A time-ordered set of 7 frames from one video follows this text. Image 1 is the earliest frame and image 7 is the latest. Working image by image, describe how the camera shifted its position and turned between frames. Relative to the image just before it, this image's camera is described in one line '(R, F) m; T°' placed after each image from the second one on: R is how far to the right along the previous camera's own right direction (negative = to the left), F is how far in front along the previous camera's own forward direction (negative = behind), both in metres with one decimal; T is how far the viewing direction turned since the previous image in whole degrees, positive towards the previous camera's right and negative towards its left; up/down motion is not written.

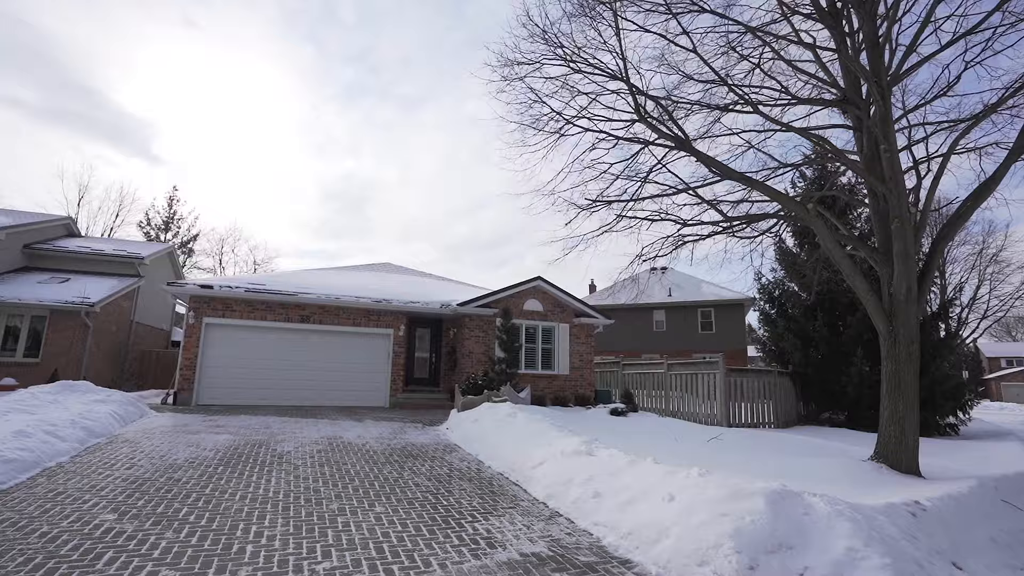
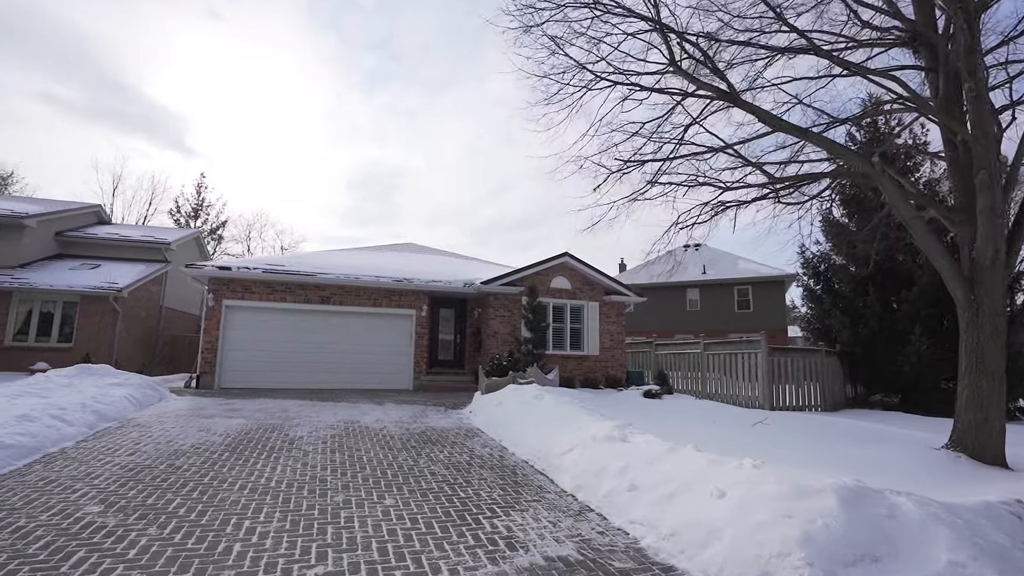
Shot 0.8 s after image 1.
(+0.1, +0.6) m; -3°
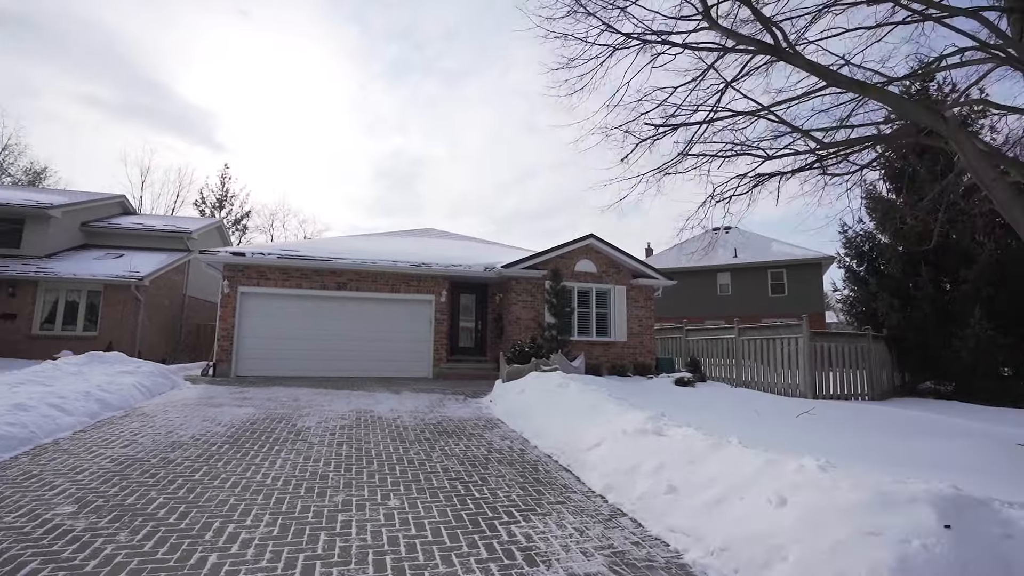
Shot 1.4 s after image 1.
(0.0, +0.6) m; -3°
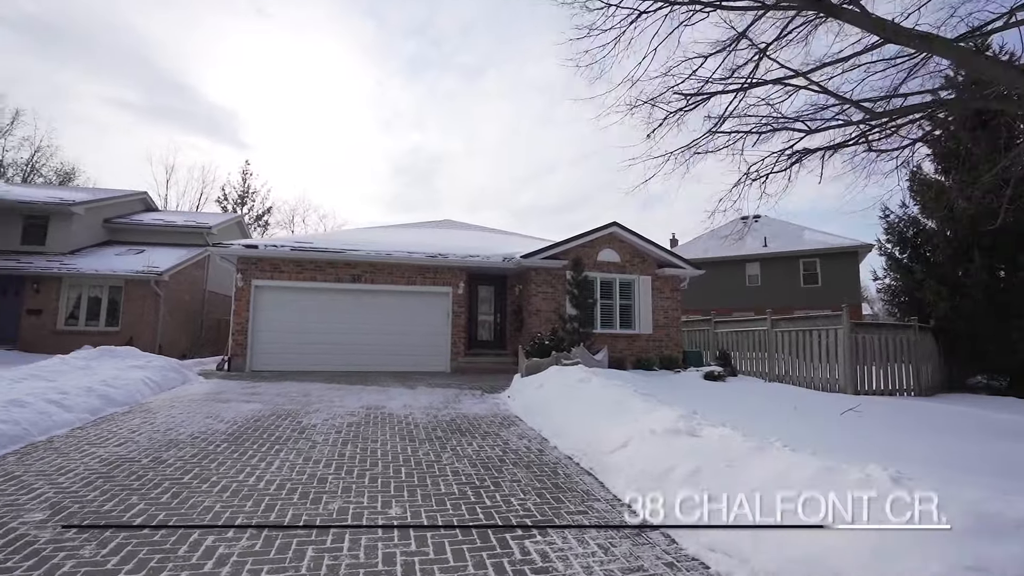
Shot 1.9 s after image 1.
(+0.1, +0.5) m; -2°
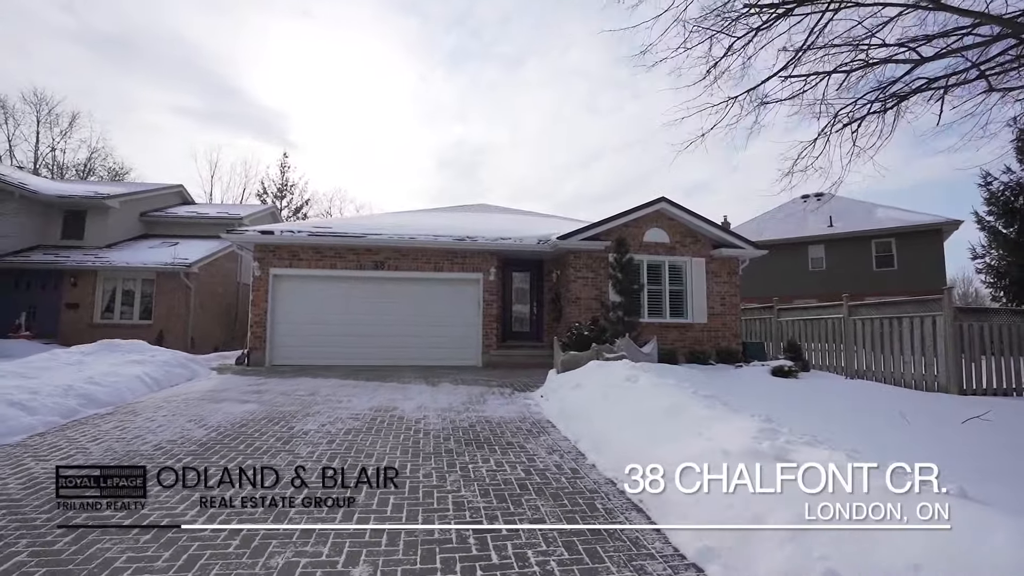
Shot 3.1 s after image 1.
(+0.2, +1.2) m; -5°
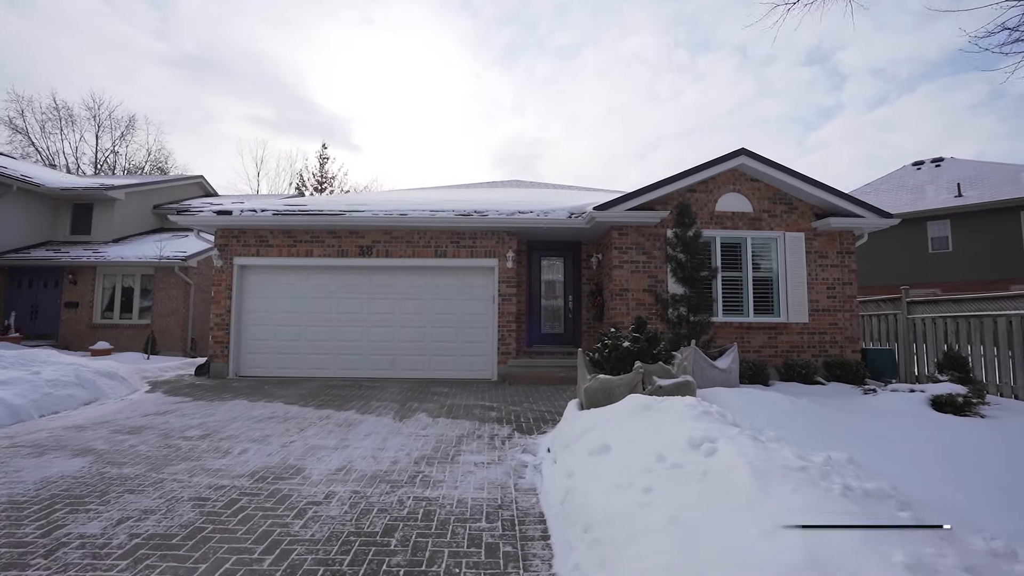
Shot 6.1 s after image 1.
(+0.6, +2.9) m; -7°
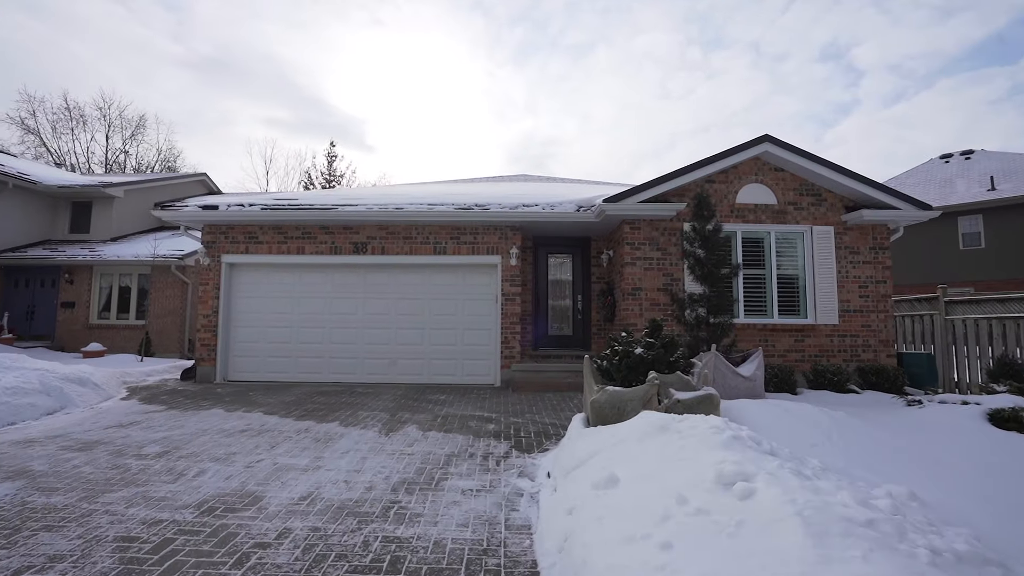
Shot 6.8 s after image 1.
(+0.1, +0.6) m; -1°
